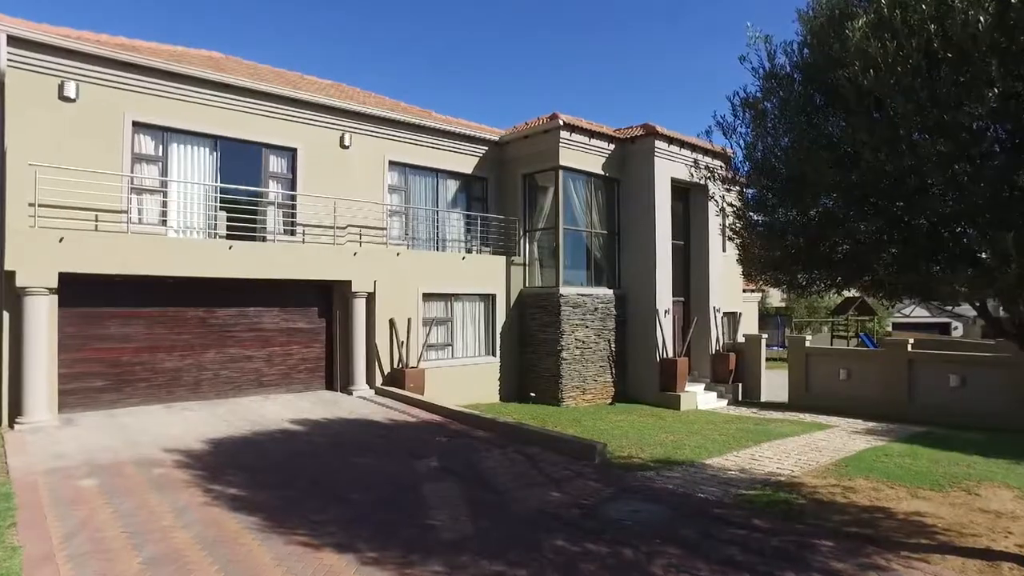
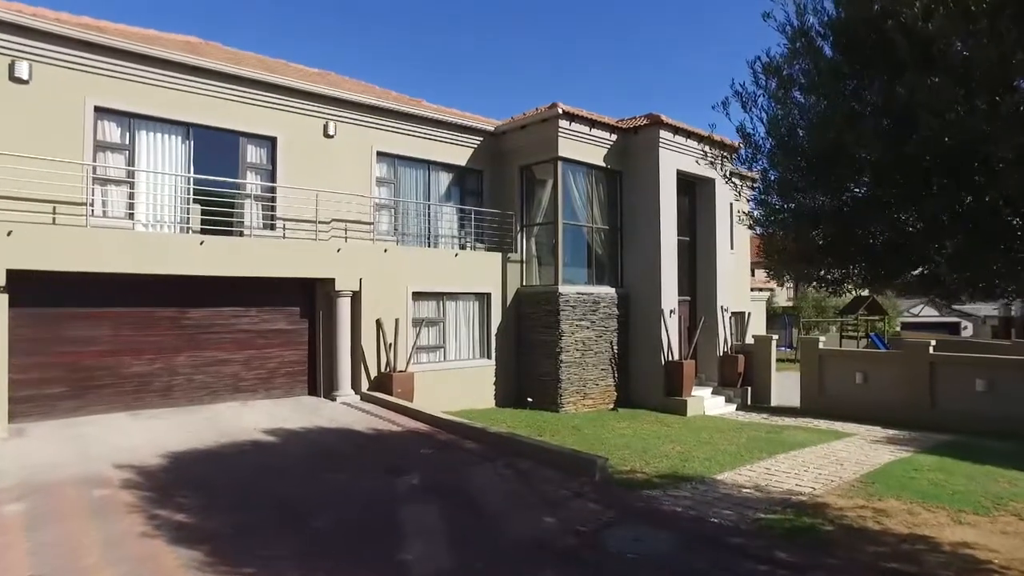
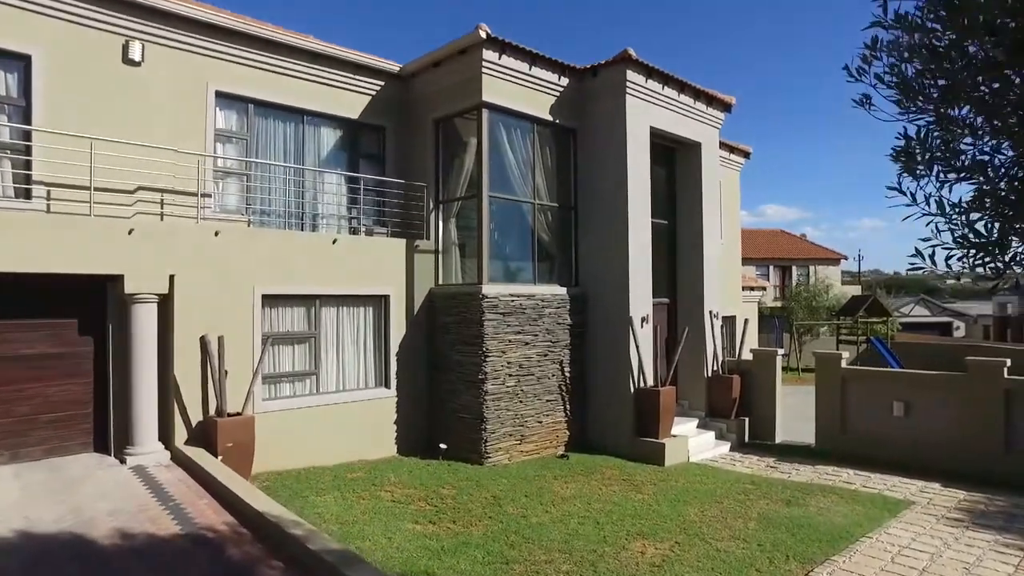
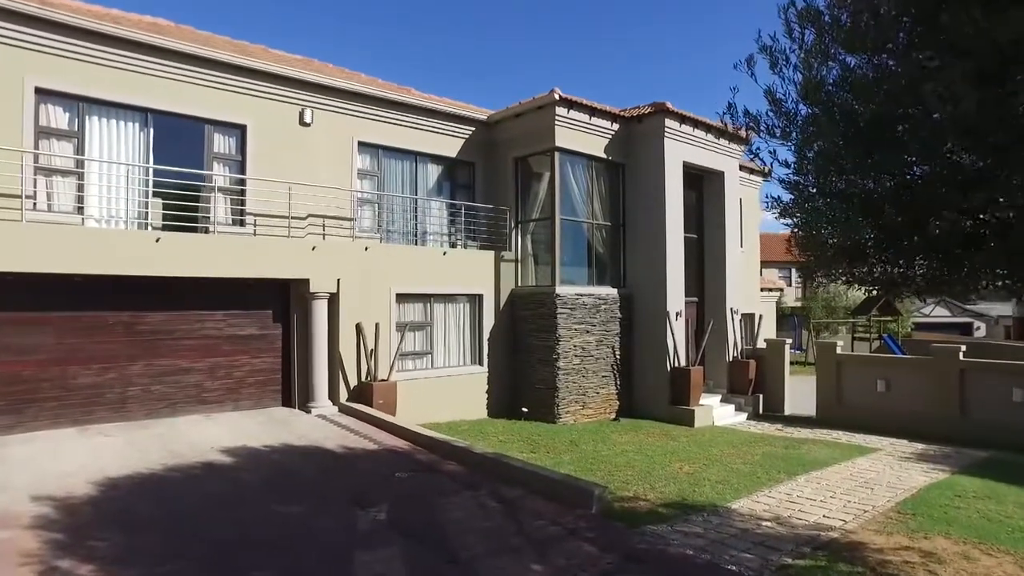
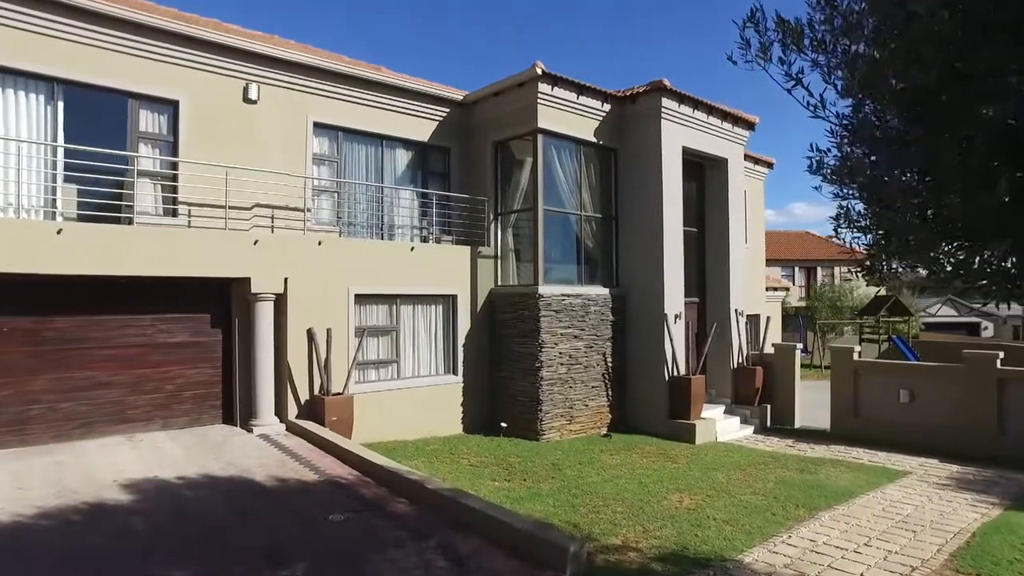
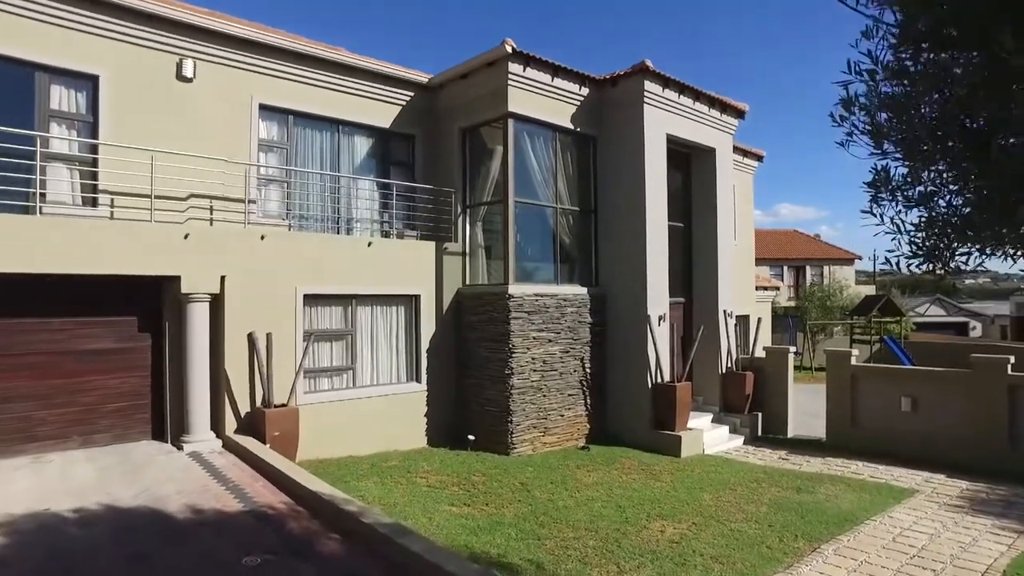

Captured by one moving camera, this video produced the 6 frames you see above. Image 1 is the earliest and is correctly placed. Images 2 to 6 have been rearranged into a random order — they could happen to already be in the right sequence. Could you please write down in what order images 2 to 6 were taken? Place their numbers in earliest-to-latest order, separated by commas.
2, 4, 5, 6, 3
